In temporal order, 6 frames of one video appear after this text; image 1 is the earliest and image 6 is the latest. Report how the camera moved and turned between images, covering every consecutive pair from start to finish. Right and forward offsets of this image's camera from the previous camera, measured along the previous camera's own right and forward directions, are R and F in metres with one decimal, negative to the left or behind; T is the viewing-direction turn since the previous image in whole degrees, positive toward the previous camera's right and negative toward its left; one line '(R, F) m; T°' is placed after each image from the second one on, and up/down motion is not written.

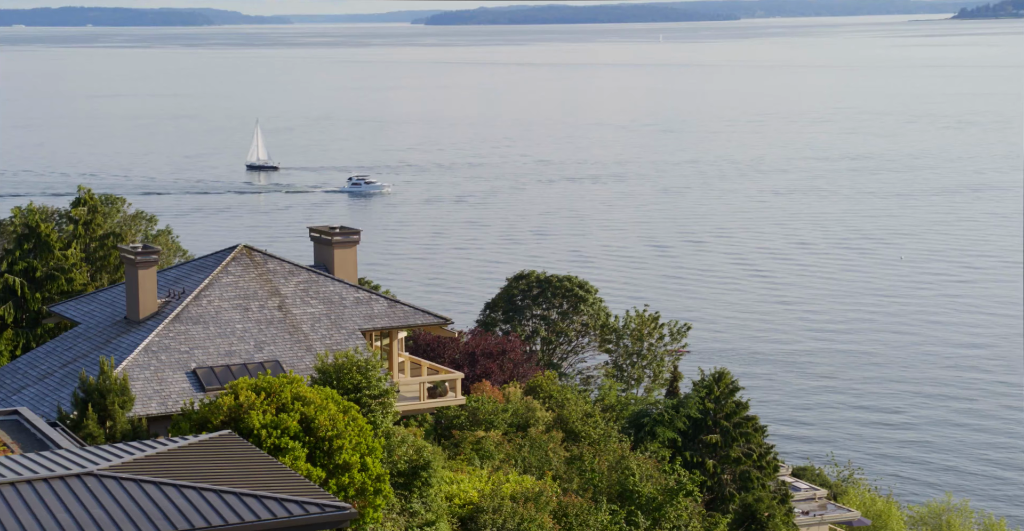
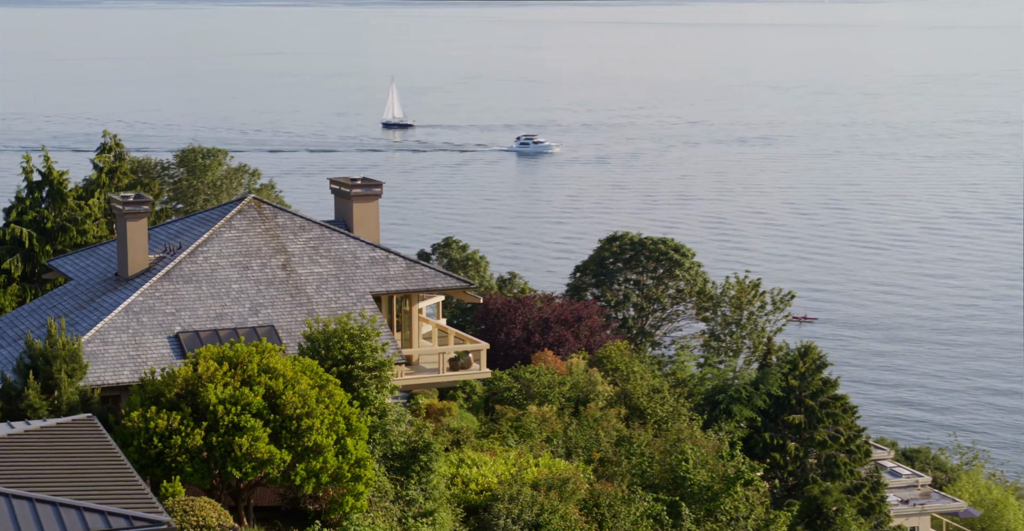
(+2.6, +4.5) m; -5°
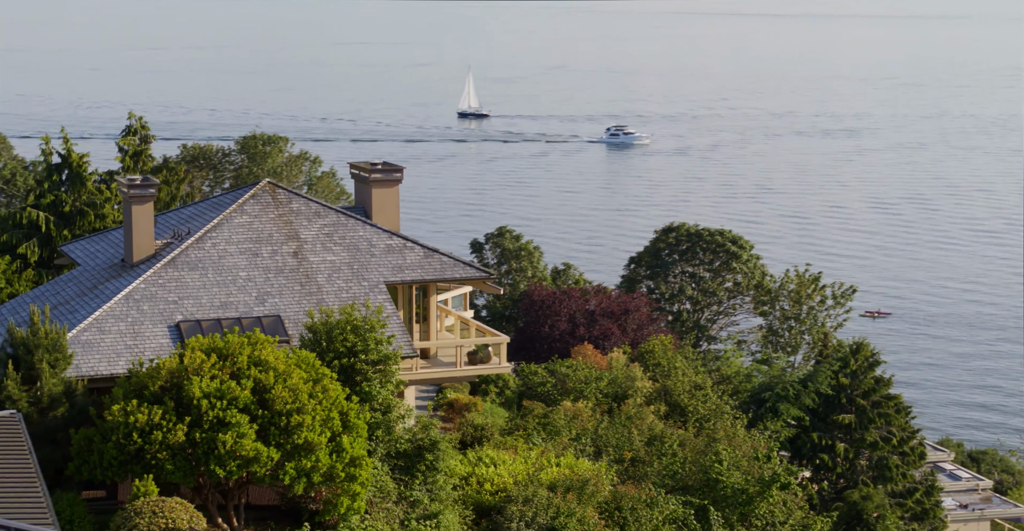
(+1.3, +1.8) m; -3°
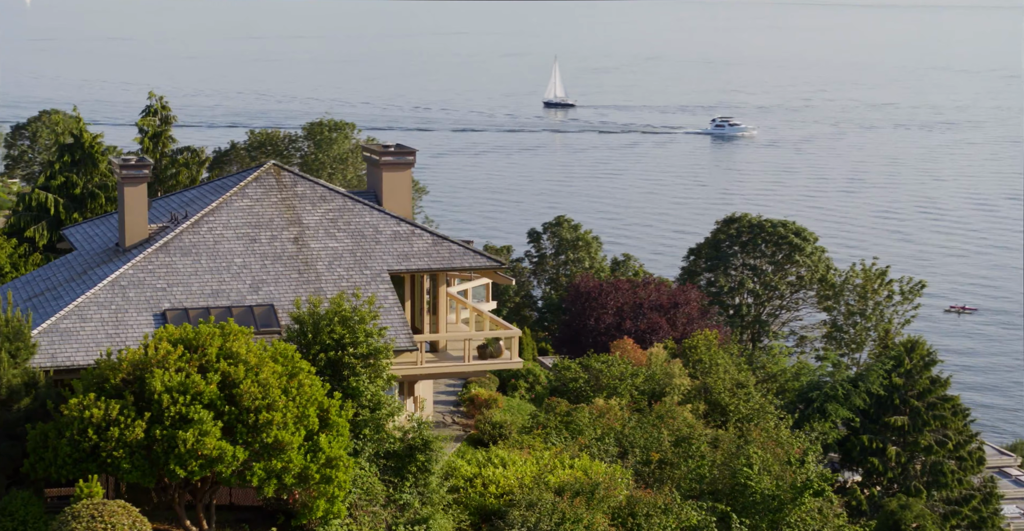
(+1.7, +2.1) m; -3°
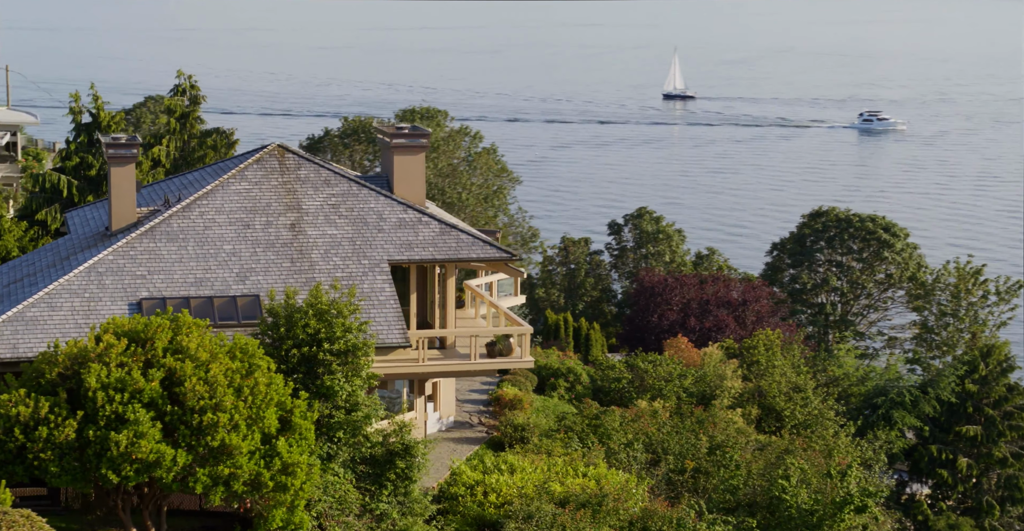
(+2.2, +2.5) m; -5°
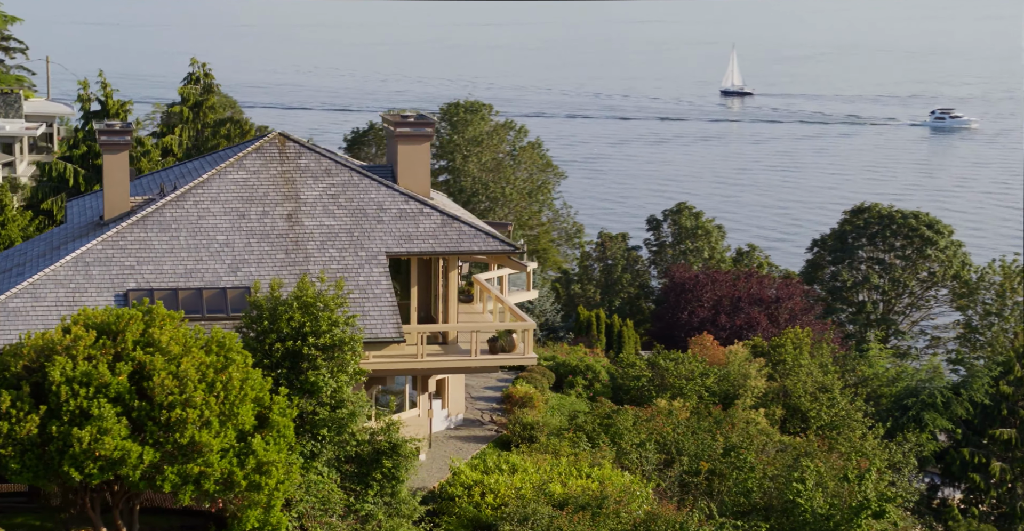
(+1.1, +1.1) m; -2°
